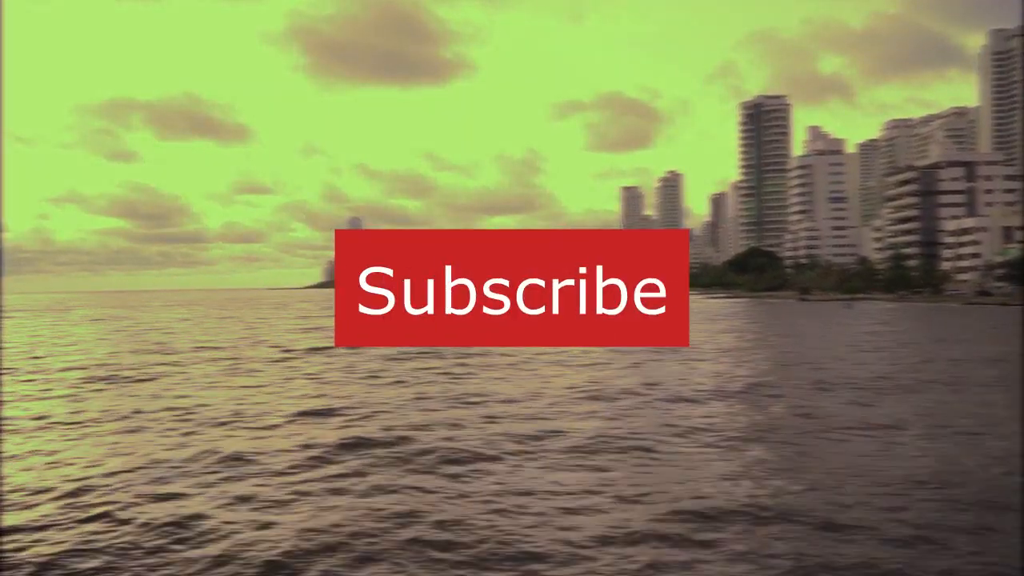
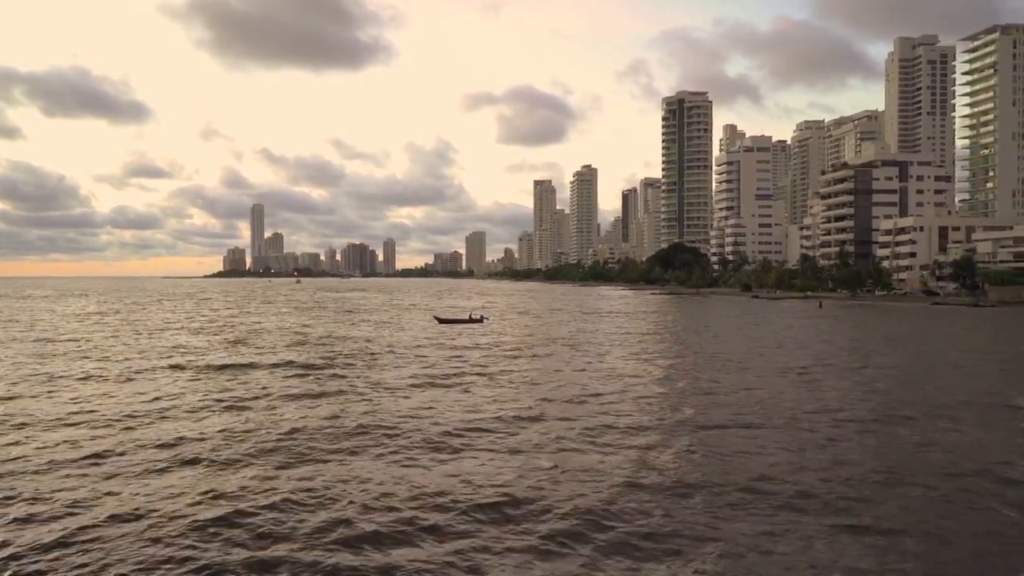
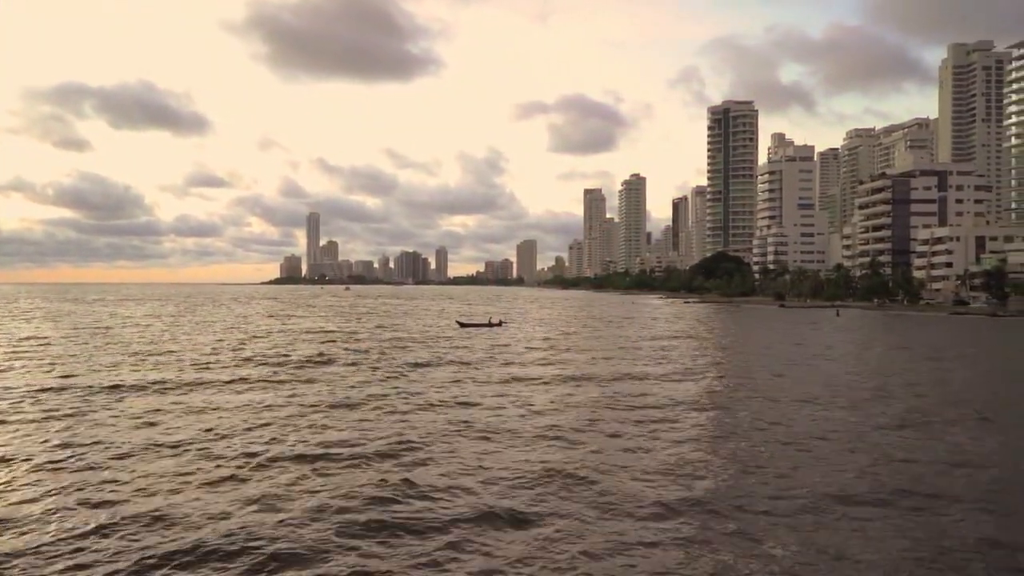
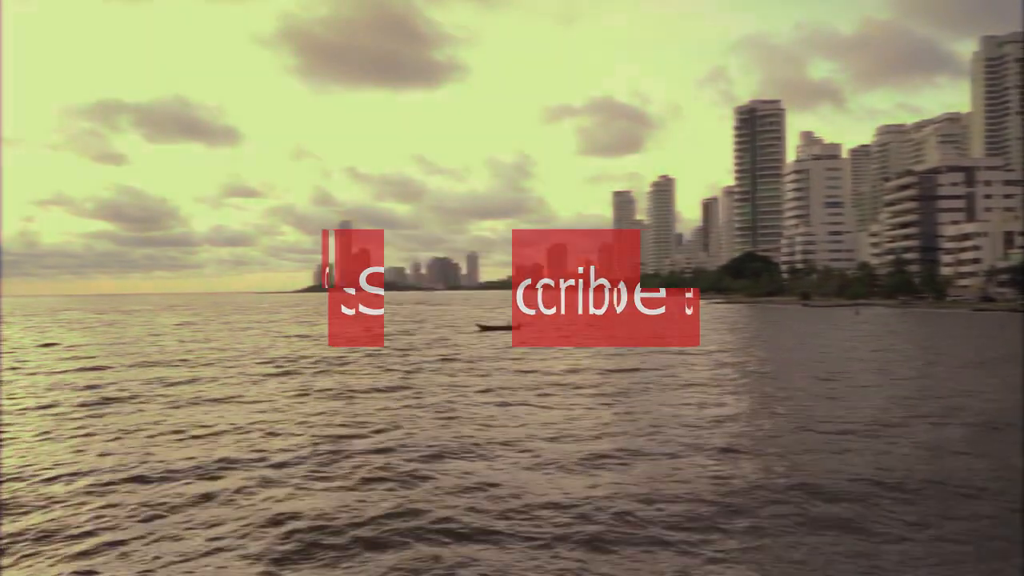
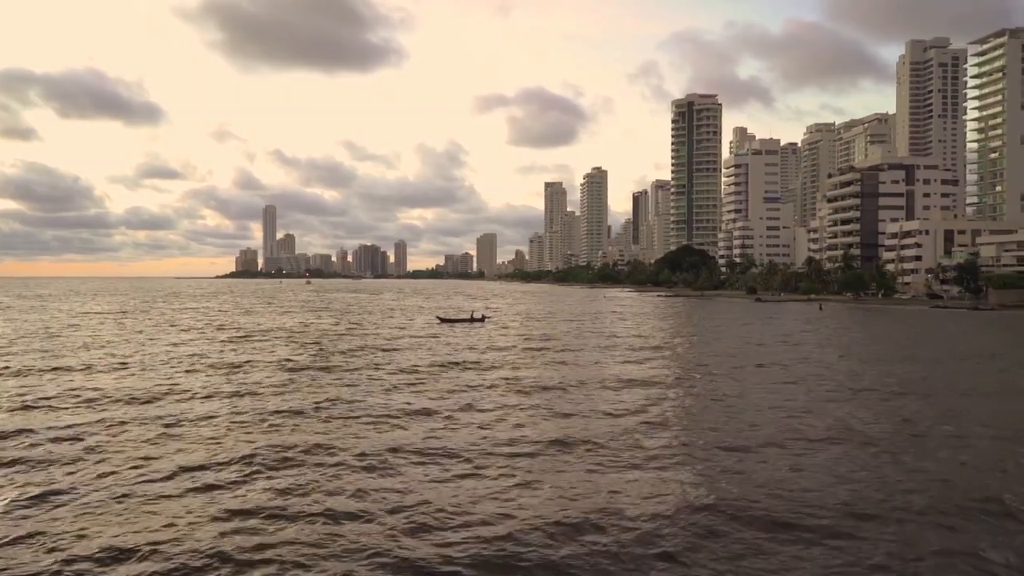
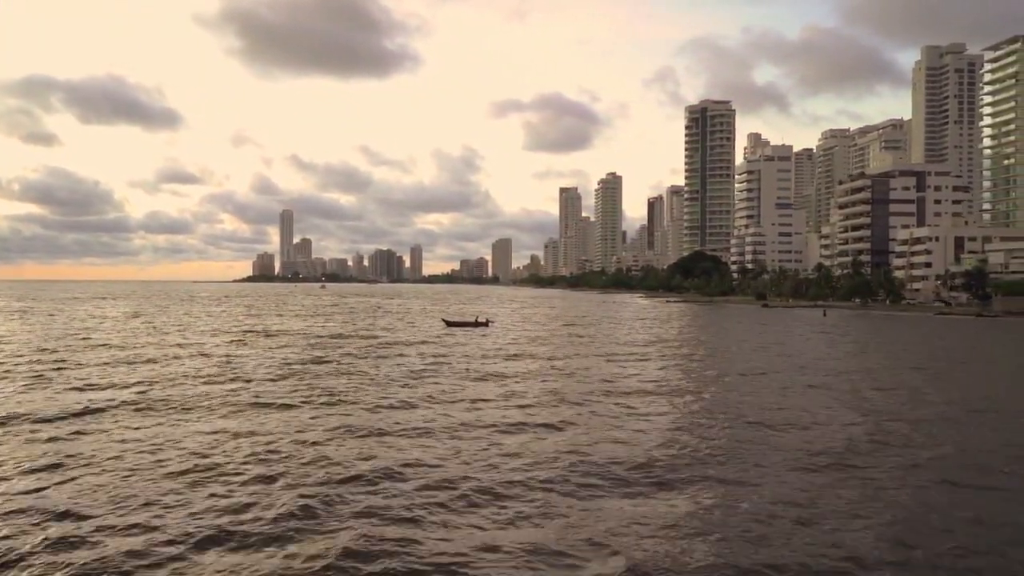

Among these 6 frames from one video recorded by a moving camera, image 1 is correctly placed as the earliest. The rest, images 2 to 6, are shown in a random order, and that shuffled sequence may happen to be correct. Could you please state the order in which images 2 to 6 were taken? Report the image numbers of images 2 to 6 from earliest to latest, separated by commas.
4, 3, 6, 5, 2
